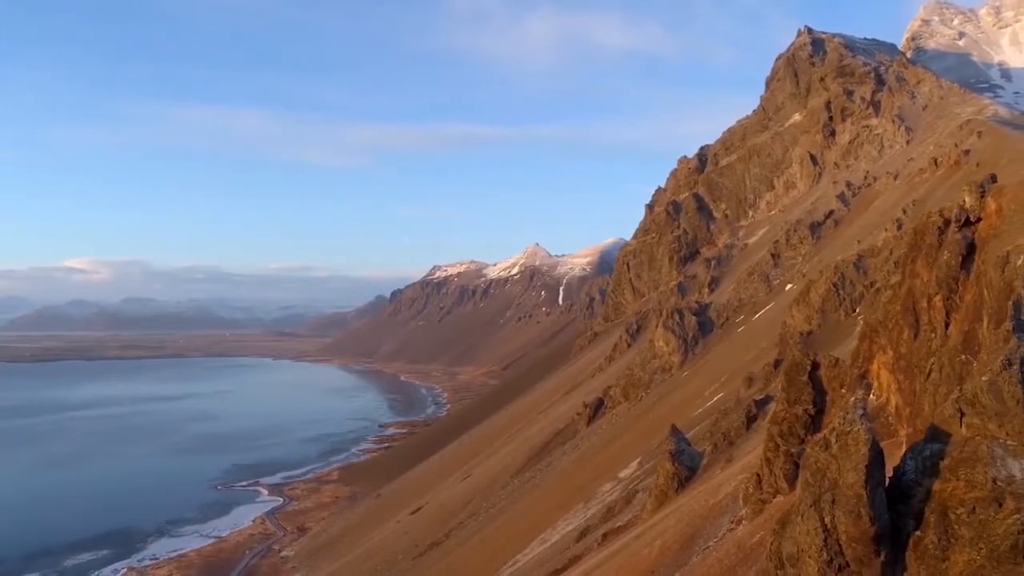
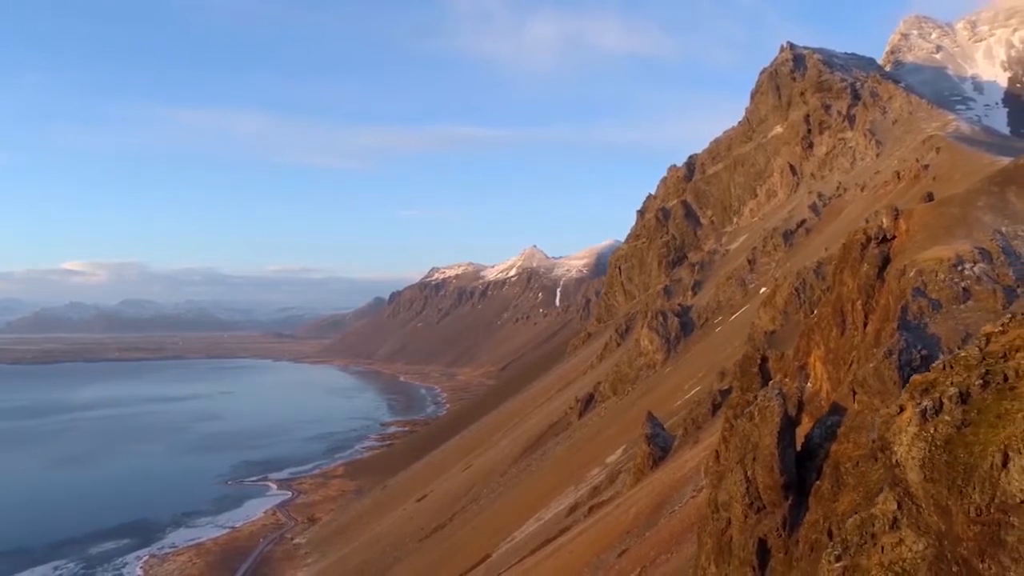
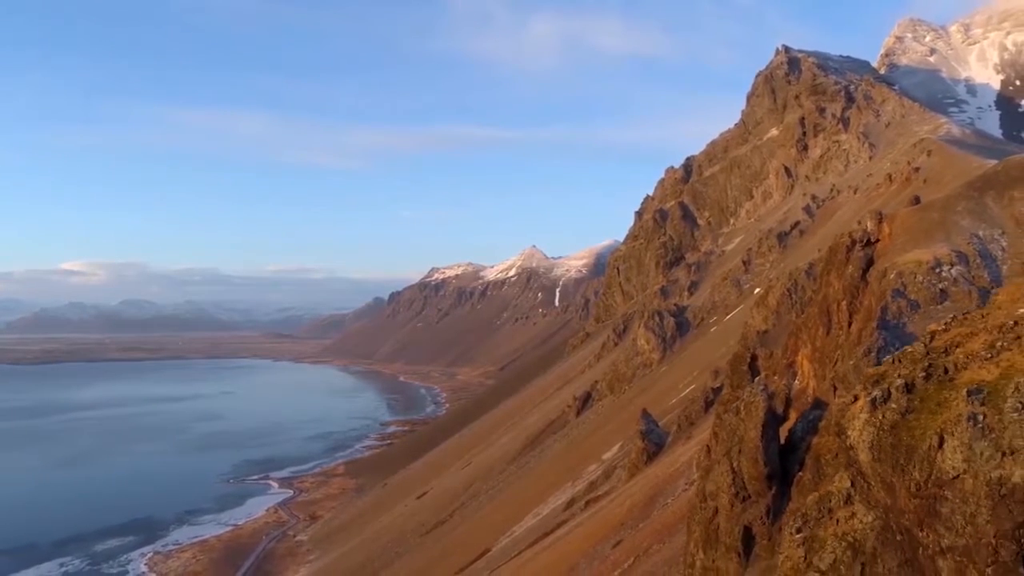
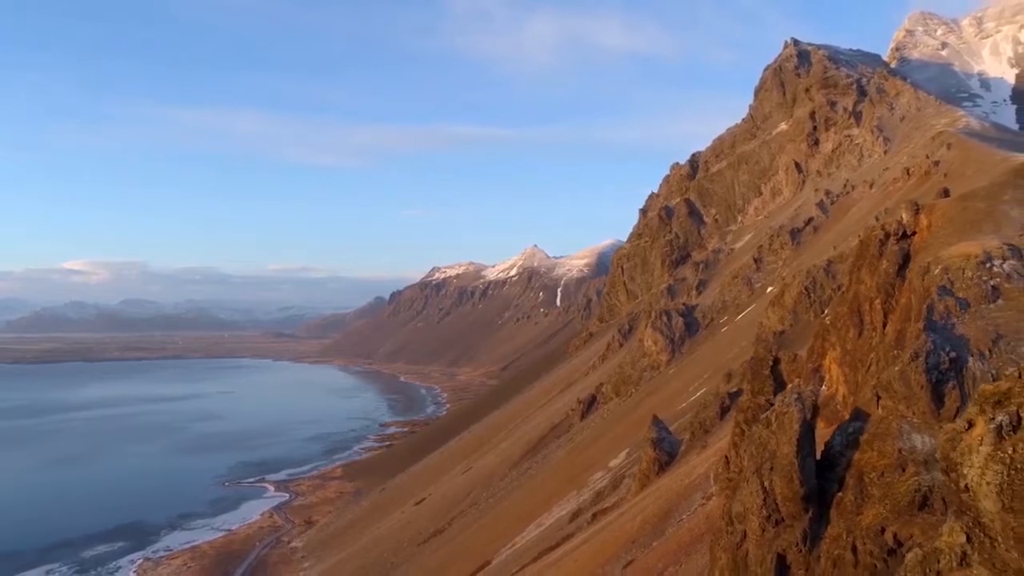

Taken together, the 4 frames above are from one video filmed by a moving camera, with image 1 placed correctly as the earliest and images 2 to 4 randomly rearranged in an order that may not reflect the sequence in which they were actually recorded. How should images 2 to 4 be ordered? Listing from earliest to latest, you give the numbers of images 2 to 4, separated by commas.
4, 2, 3
